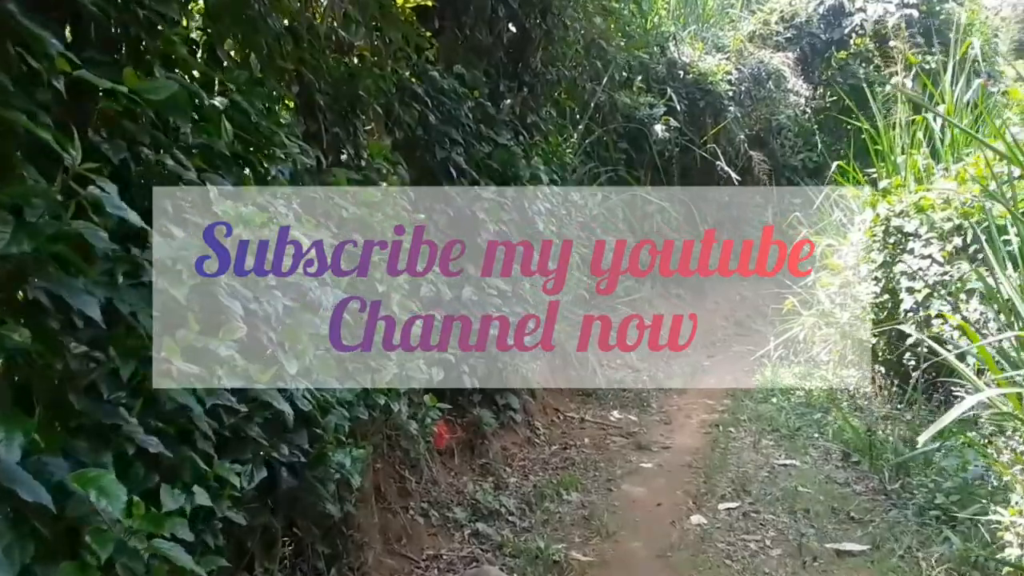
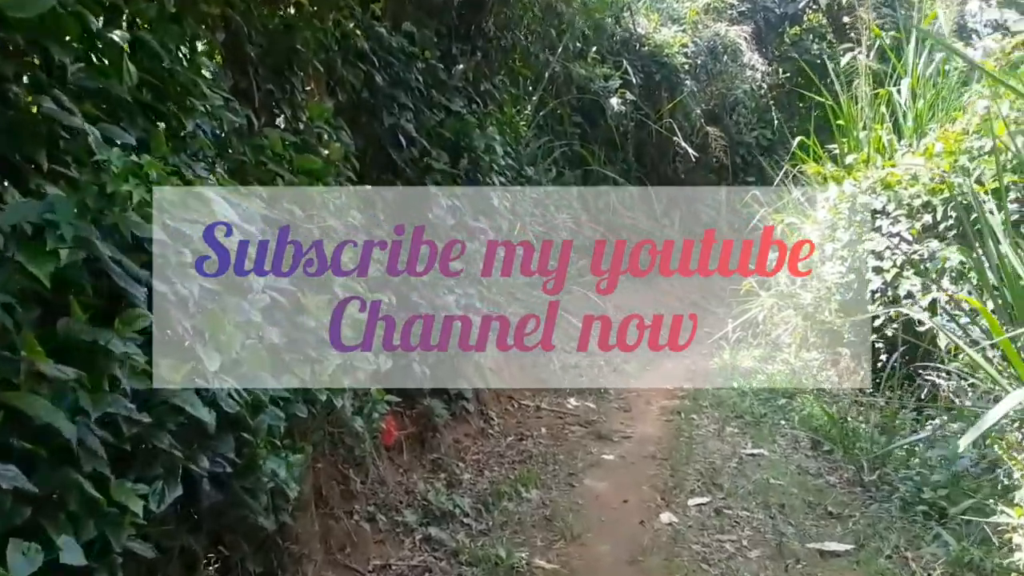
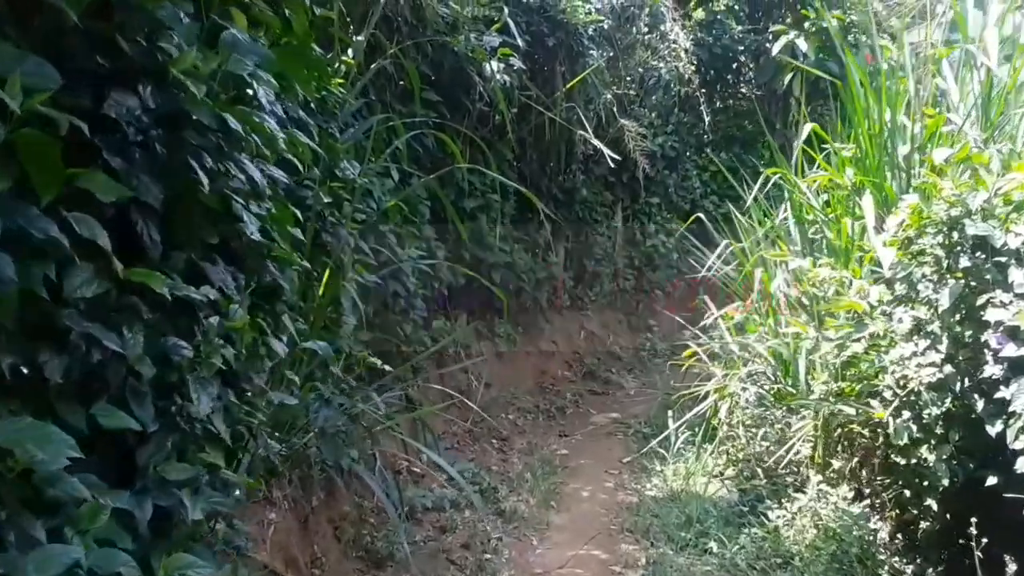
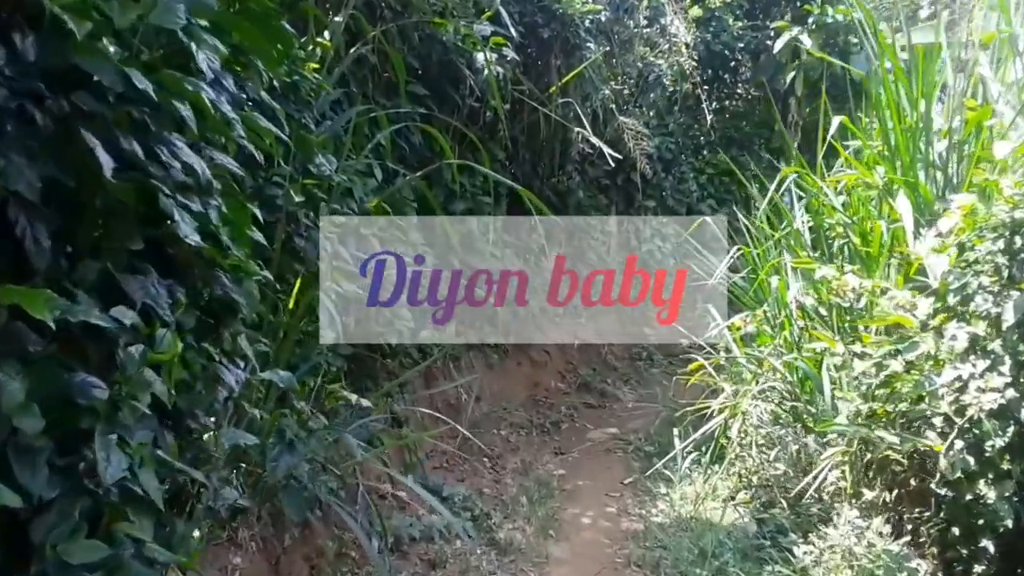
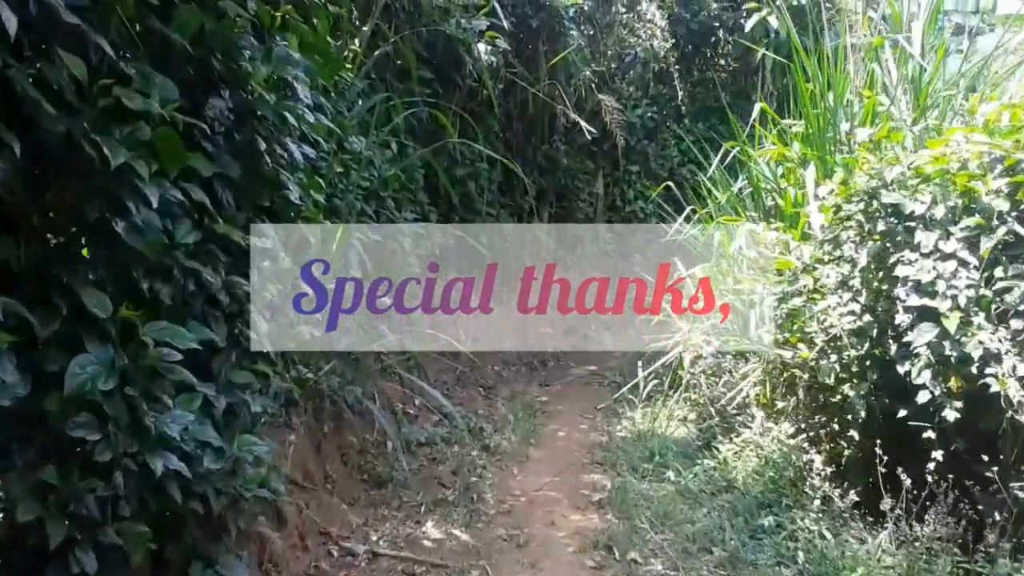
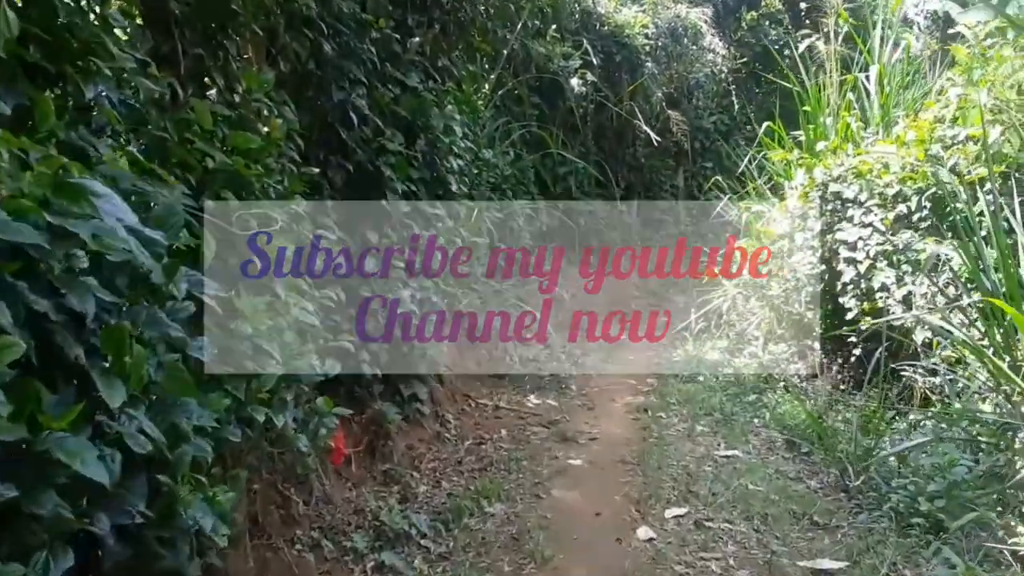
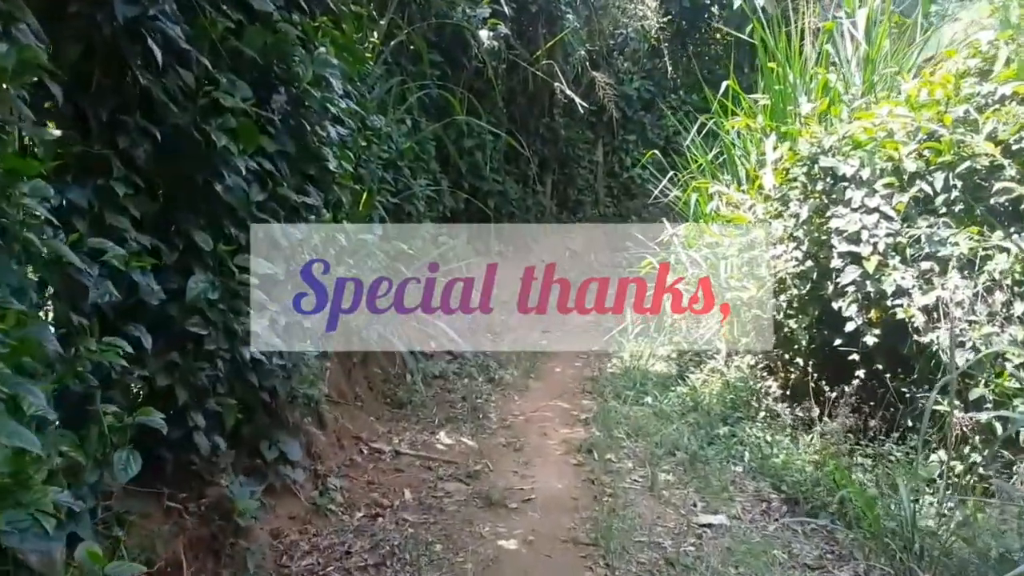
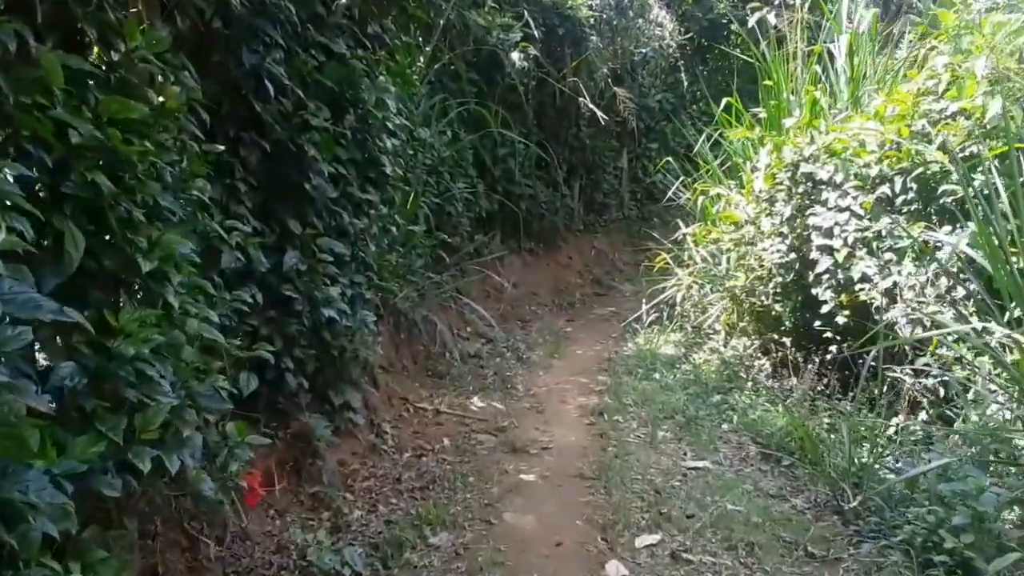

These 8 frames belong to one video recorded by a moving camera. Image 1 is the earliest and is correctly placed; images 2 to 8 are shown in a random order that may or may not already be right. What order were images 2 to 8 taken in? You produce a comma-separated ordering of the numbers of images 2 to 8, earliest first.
2, 6, 8, 7, 5, 3, 4
